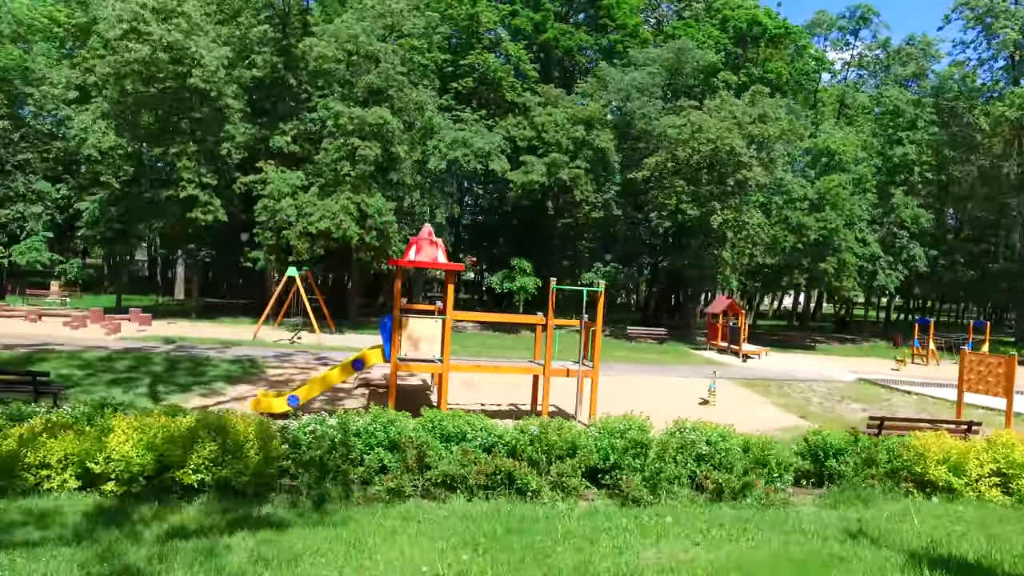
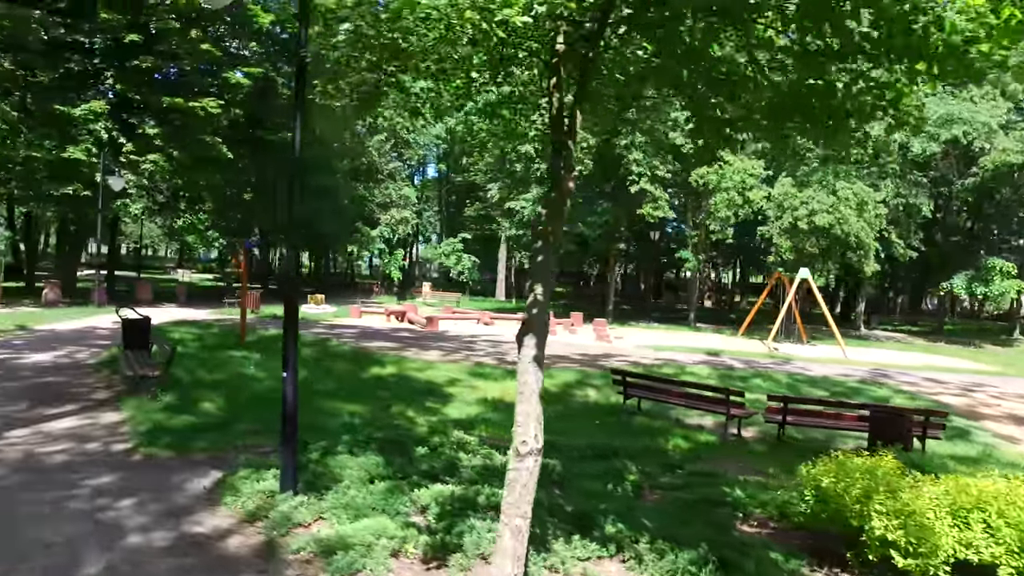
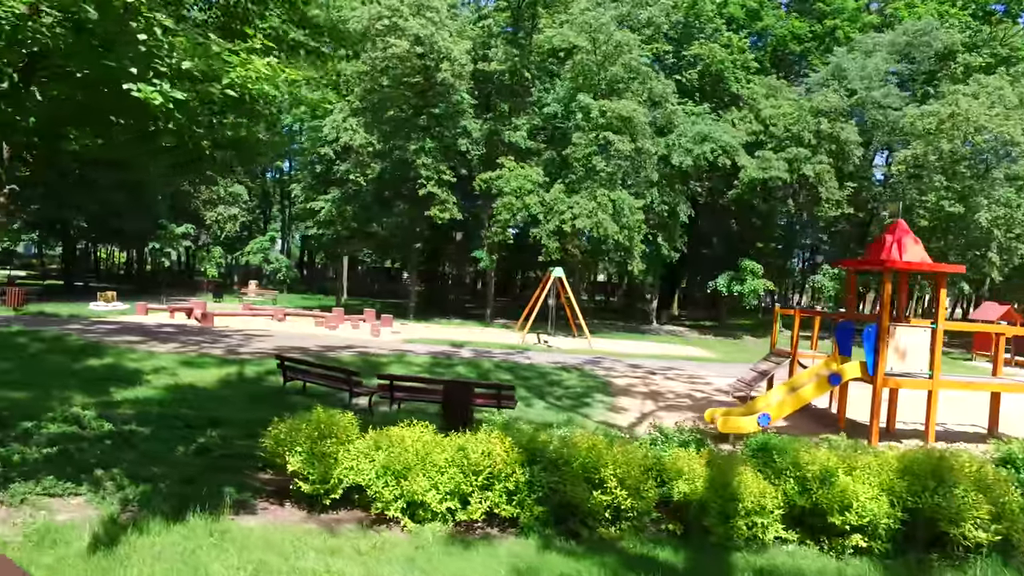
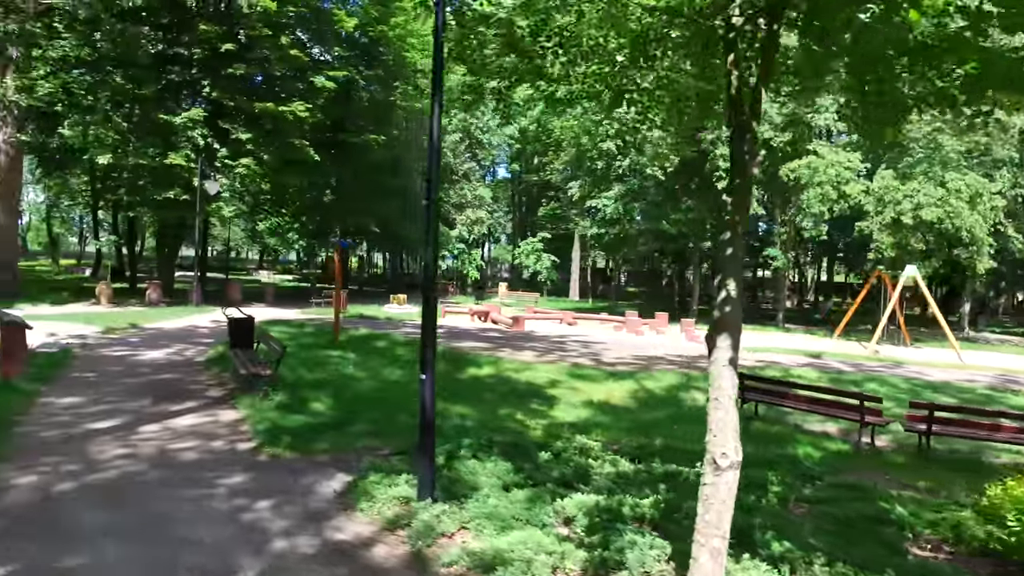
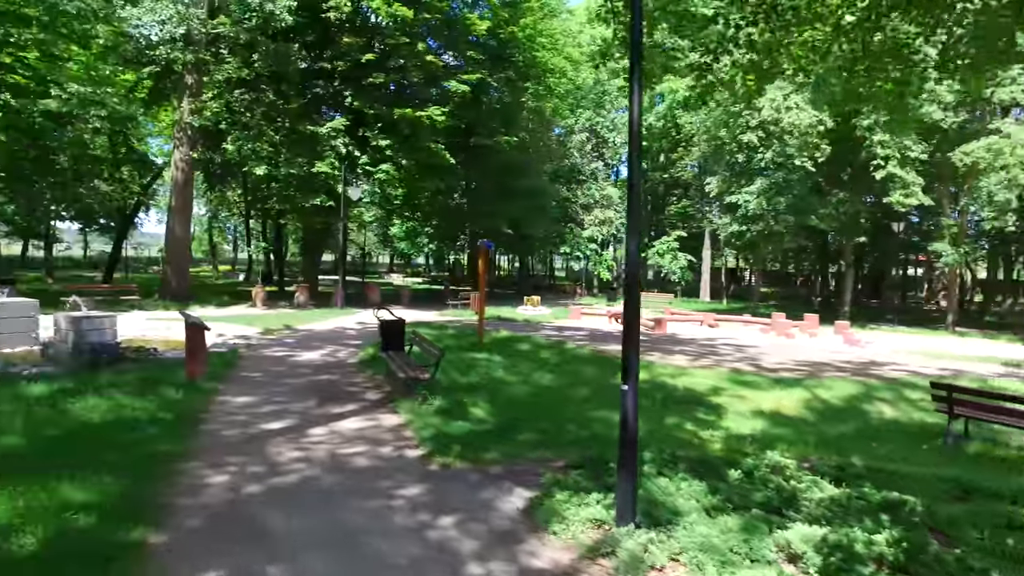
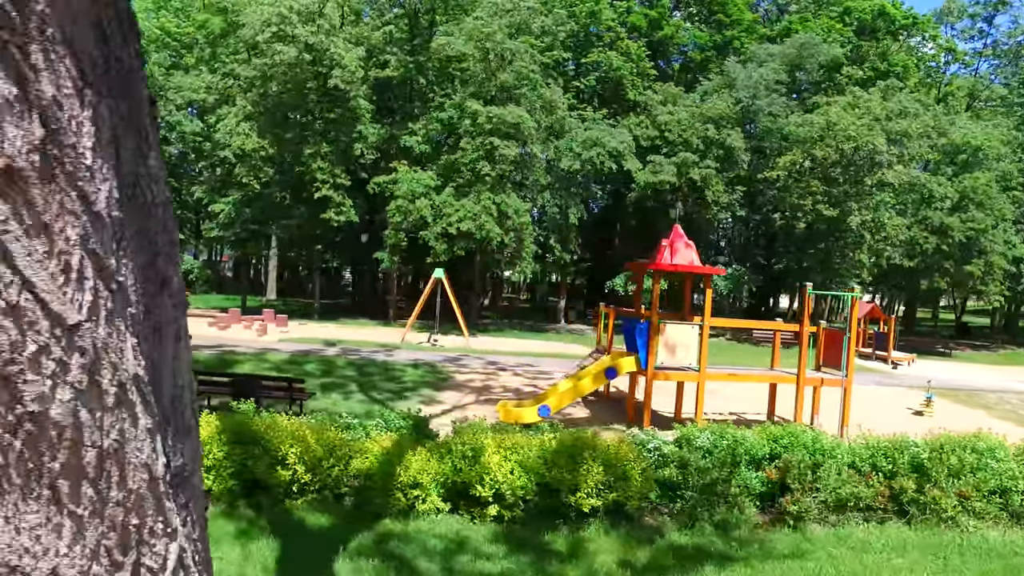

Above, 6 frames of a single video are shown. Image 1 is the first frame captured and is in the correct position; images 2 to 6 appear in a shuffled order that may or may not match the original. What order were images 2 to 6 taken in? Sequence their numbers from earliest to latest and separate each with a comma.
6, 3, 2, 4, 5
